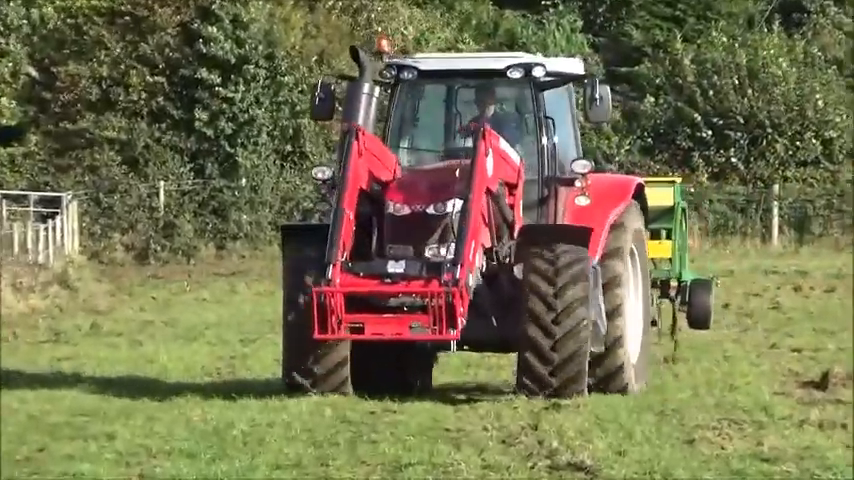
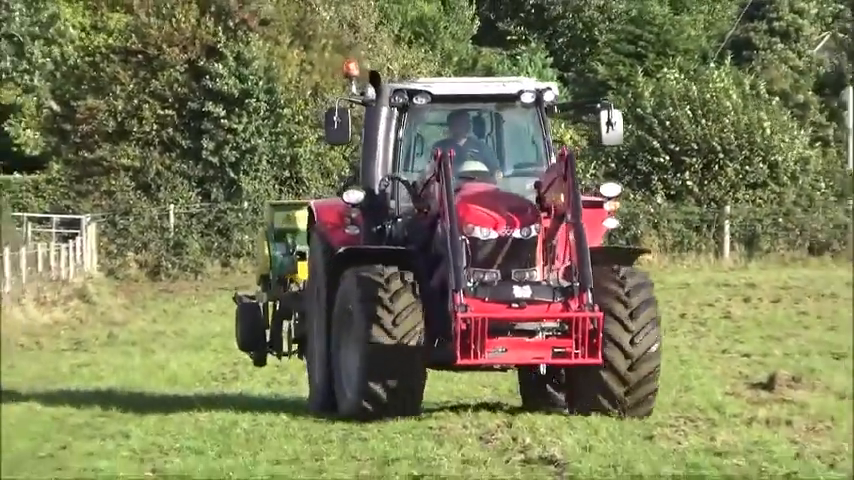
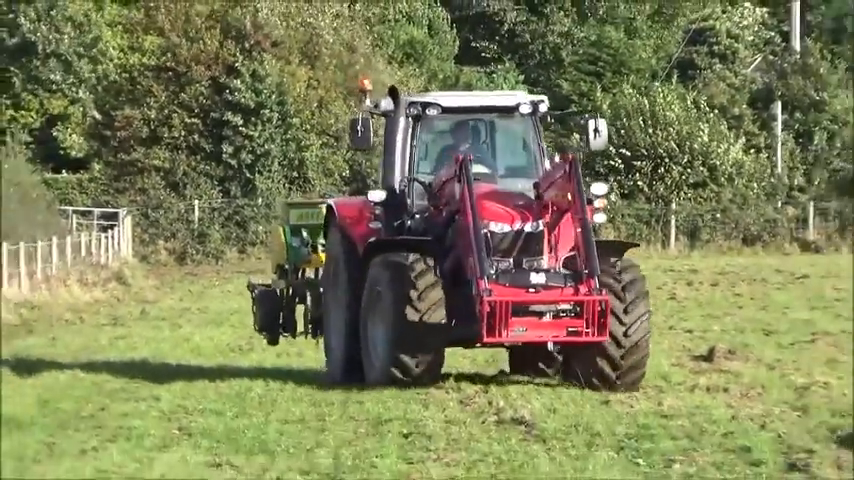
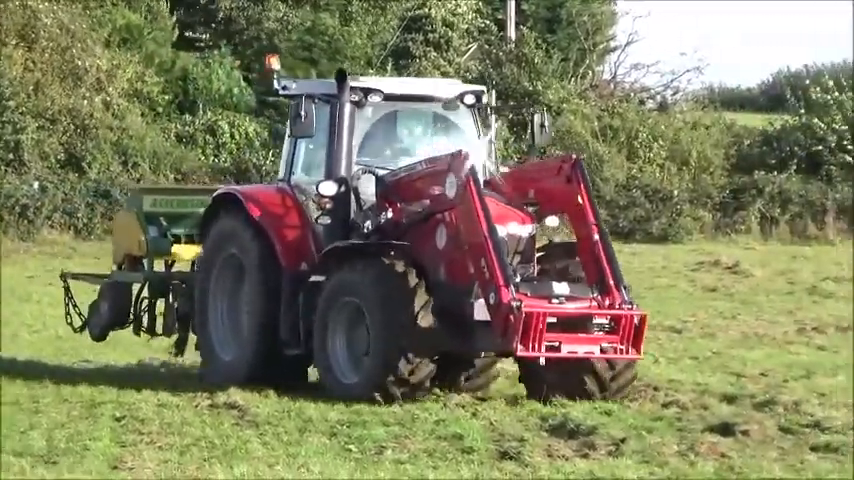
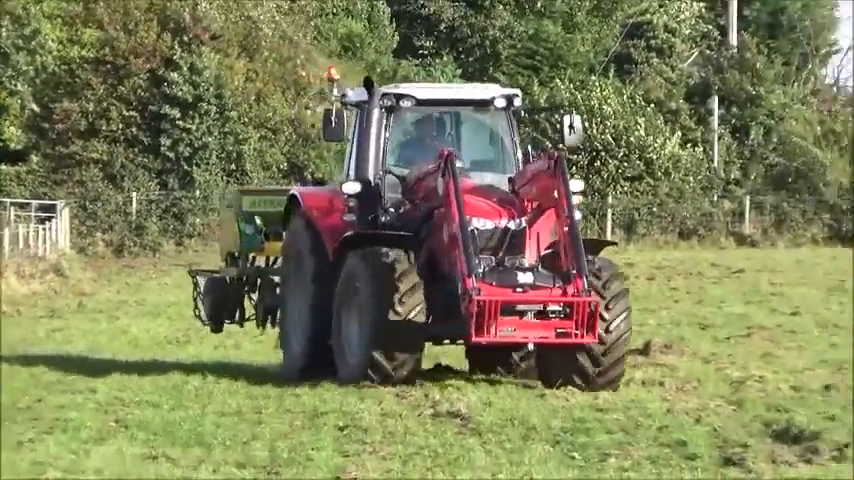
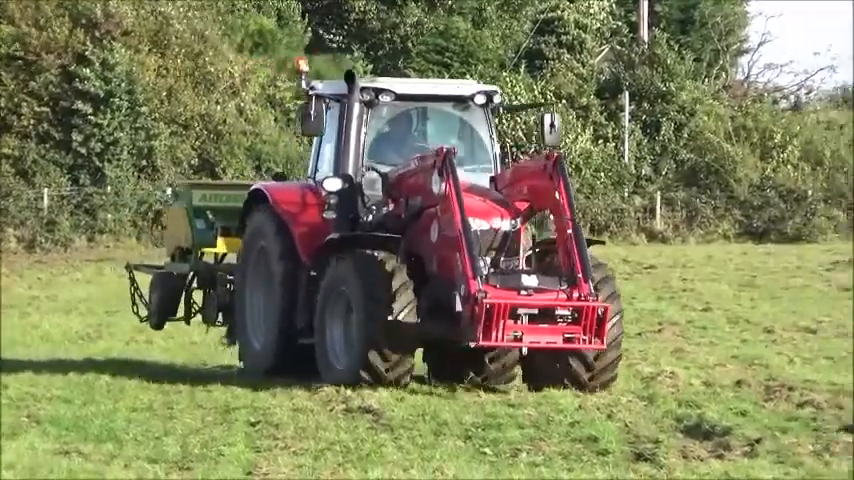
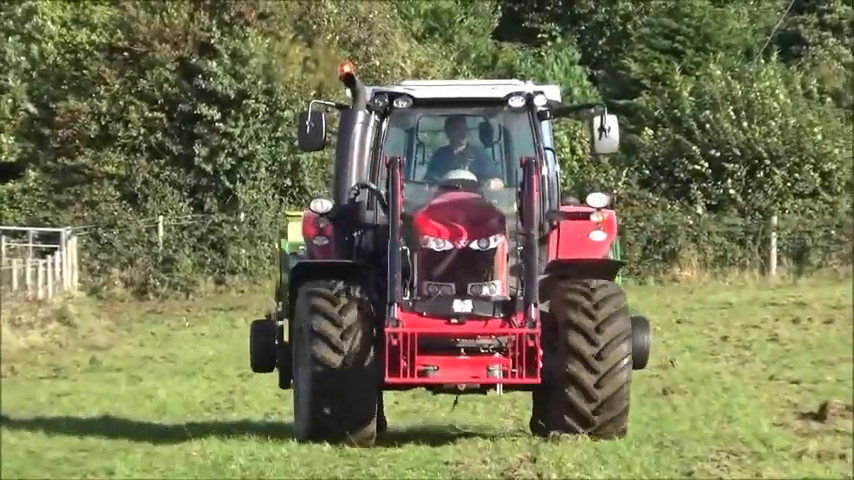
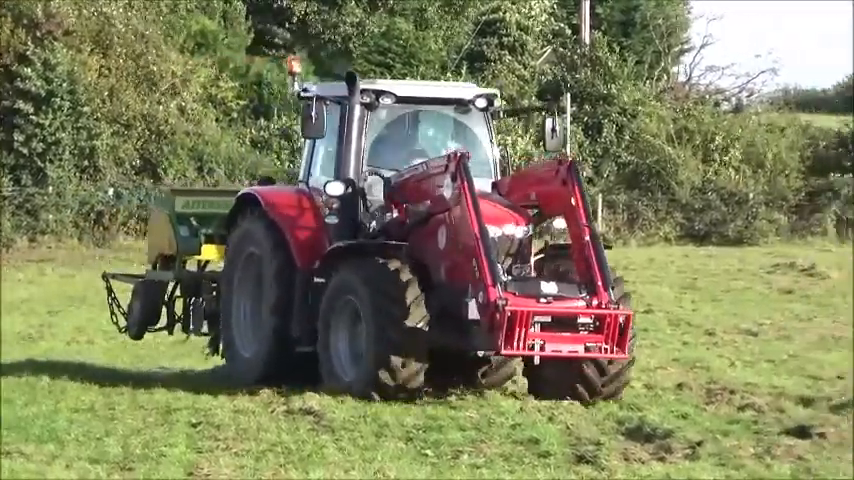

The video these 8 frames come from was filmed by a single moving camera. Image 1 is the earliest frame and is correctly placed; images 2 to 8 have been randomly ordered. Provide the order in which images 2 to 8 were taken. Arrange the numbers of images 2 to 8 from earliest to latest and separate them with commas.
7, 2, 3, 5, 6, 8, 4
